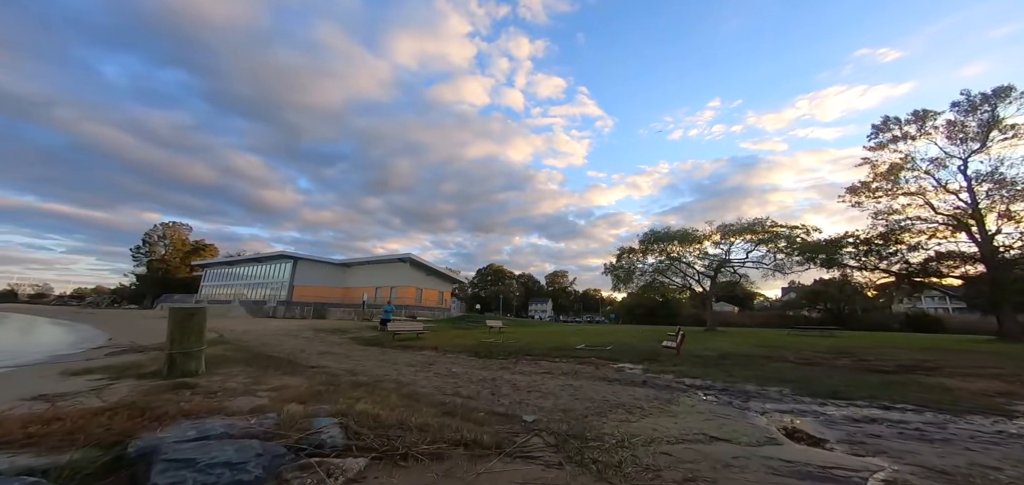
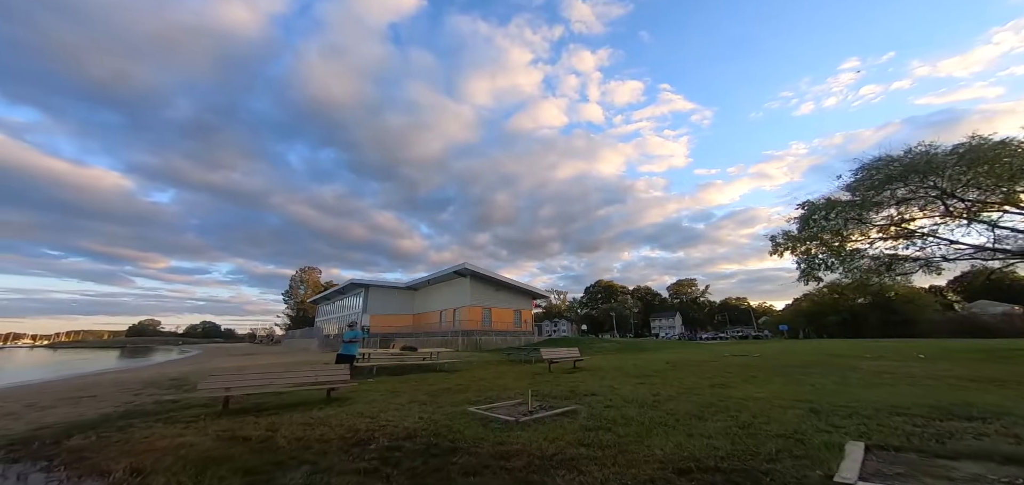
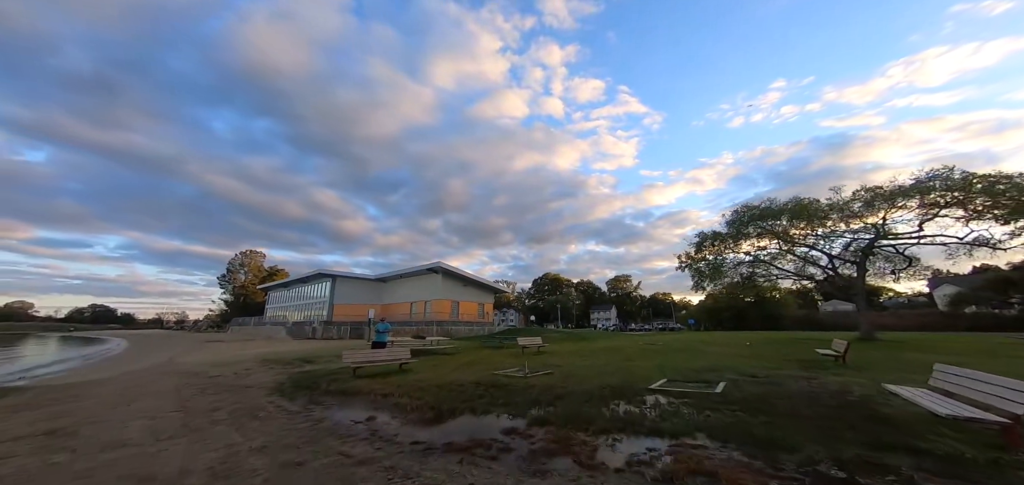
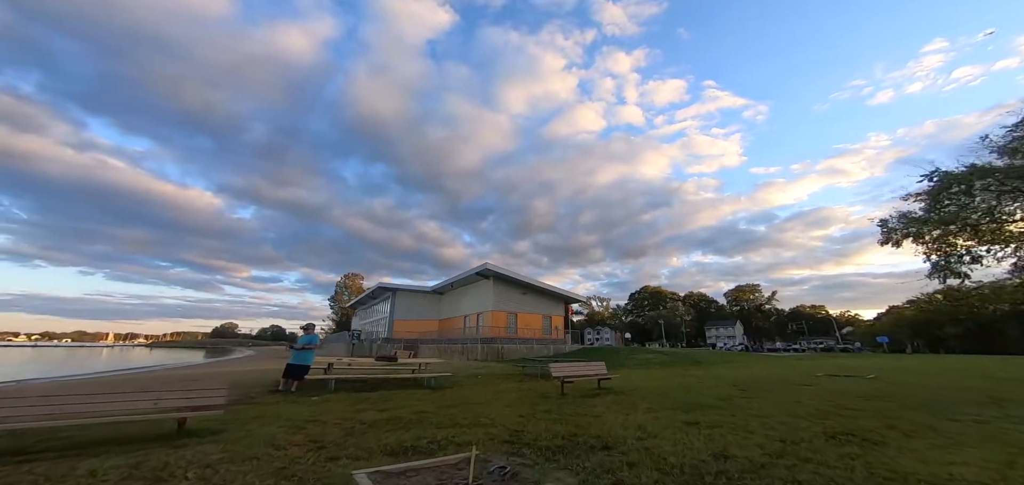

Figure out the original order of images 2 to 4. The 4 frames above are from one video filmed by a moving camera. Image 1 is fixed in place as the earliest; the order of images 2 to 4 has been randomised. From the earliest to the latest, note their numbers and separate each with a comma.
3, 2, 4
